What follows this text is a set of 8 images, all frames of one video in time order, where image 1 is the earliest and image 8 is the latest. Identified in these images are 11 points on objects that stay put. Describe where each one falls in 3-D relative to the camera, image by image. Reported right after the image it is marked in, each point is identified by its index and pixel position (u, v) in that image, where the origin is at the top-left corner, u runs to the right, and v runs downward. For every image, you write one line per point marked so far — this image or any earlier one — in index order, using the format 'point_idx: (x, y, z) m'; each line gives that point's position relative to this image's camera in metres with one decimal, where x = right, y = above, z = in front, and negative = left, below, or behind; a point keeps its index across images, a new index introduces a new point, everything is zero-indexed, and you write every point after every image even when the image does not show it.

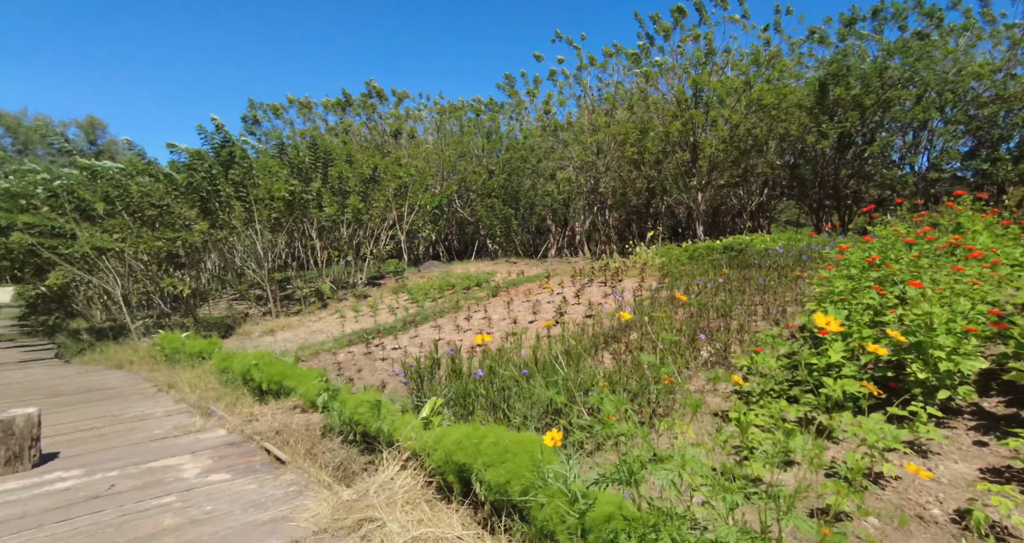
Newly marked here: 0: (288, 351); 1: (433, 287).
0: (-2.7, -0.9, +6.8) m
1: (-1.2, -0.2, +8.3) m
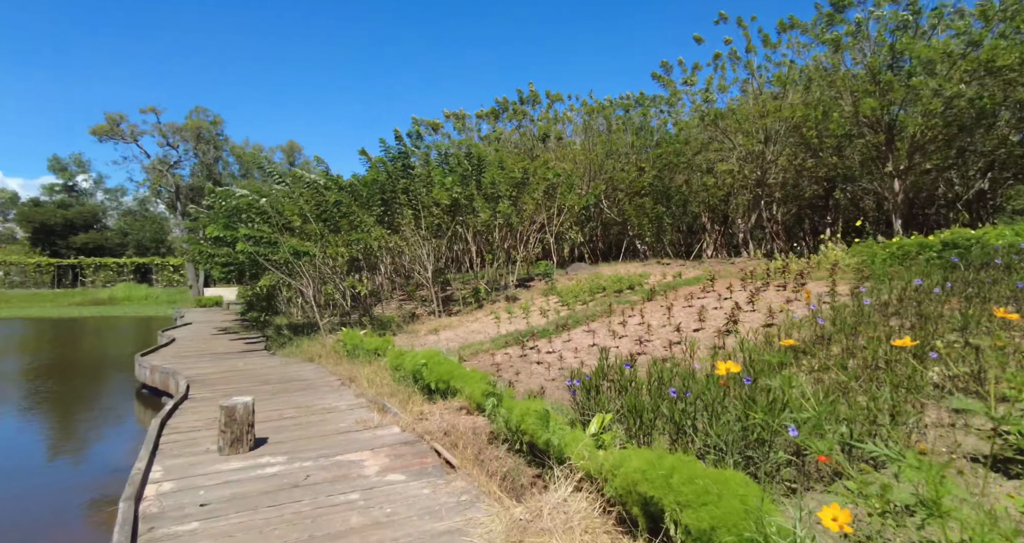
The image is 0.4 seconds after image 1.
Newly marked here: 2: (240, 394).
0: (-0.8, -1.0, +7.1) m
1: (+1.0, -0.3, +8.2) m
2: (-2.6, -1.2, +5.6) m
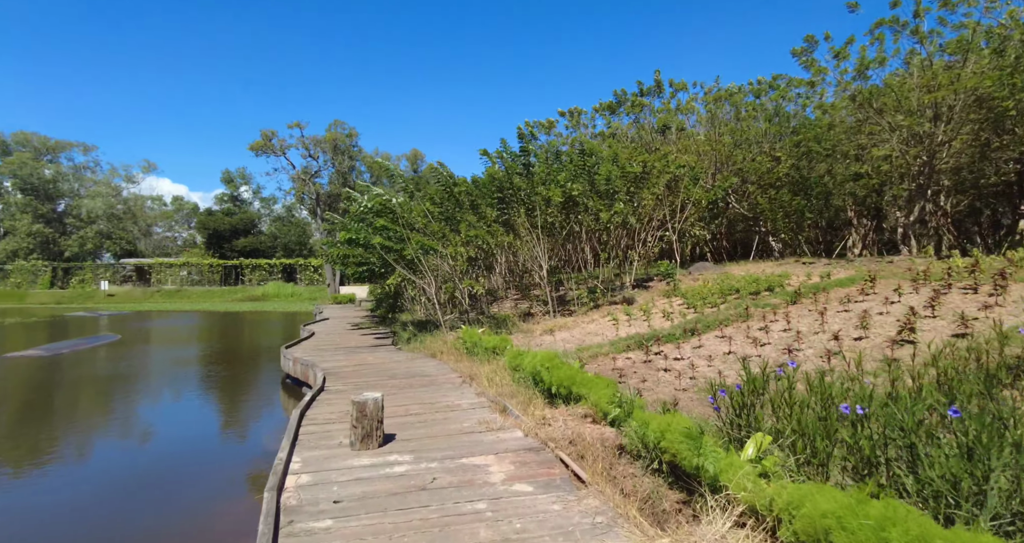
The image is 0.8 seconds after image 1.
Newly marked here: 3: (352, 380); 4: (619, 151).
0: (+0.7, -1.0, +6.9) m
1: (+2.6, -0.3, +7.6) m
2: (-1.4, -1.1, +5.8) m
3: (-1.8, -1.2, +6.3) m
4: (+2.1, +2.3, +11.2) m
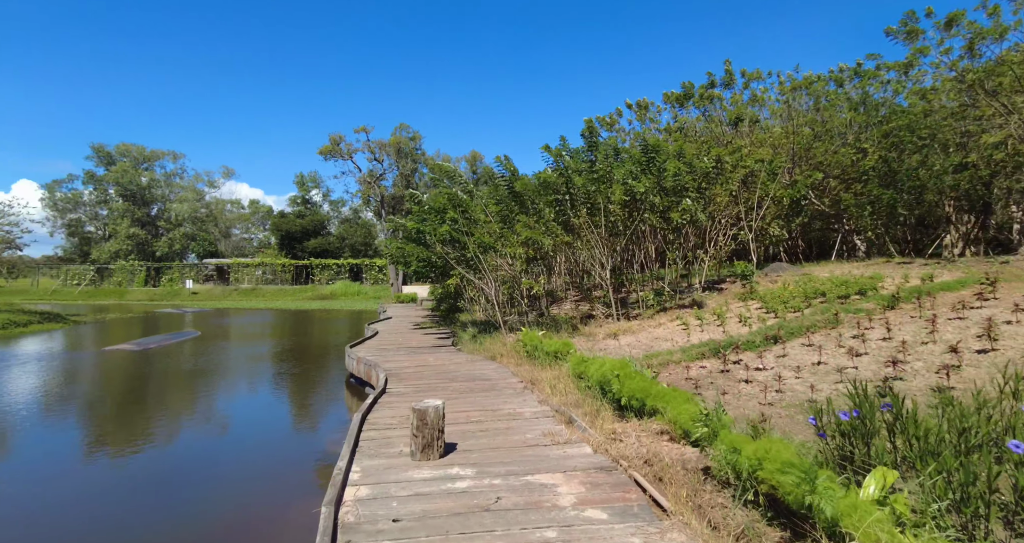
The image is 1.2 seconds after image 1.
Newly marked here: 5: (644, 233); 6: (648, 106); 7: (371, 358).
0: (+1.4, -1.0, +6.6) m
1: (+3.4, -0.3, +7.1) m
2: (-0.8, -1.2, +5.7) m
3: (-1.1, -1.2, +6.2) m
4: (+3.2, +2.3, +10.7) m
5: (+2.3, +0.7, +10.3) m
6: (+3.5, +4.2, +14.8) m
7: (-2.0, -1.2, +8.2) m
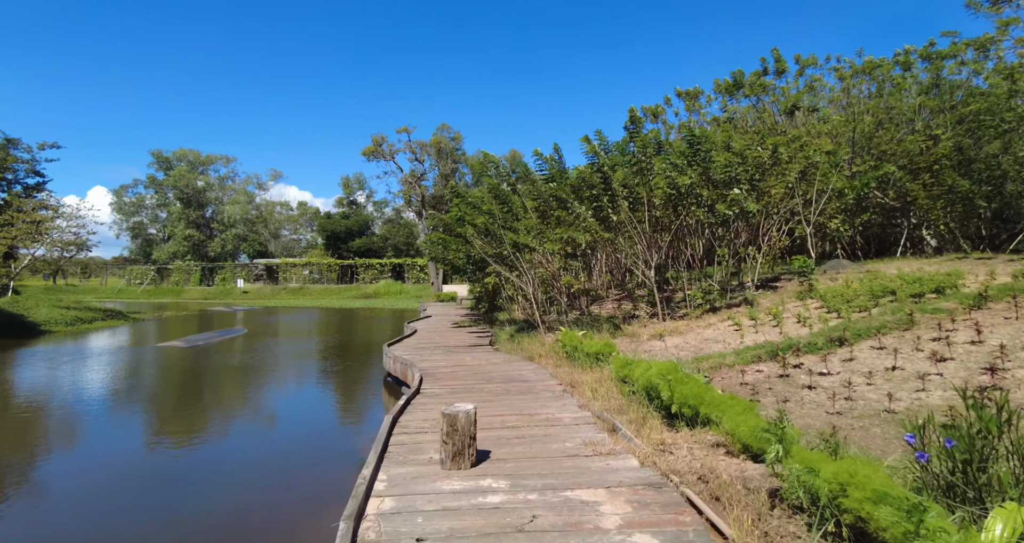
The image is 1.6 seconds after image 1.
0: (+1.9, -1.0, +6.2) m
1: (+3.9, -0.2, +6.5) m
2: (-0.4, -1.1, +5.4) m
3: (-0.7, -1.2, +6.0) m
4: (+4.0, +2.3, +10.1) m
5: (+3.0, +0.7, +9.9) m
6: (+4.5, +4.2, +14.2) m
7: (-1.4, -1.2, +8.0) m
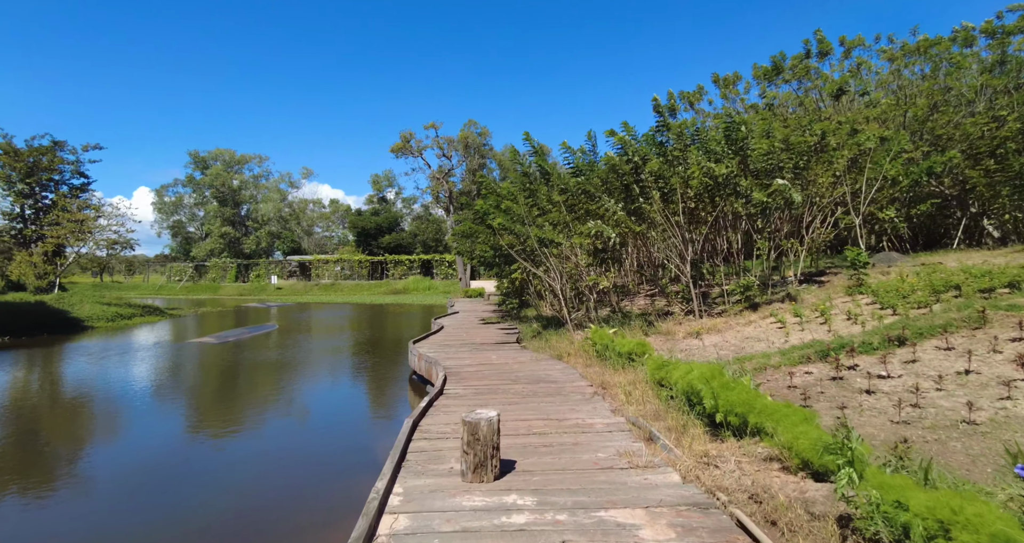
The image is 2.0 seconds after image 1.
0: (+2.1, -0.9, +5.8) m
1: (+4.2, -0.2, +6.0) m
2: (-0.2, -1.1, +5.1) m
3: (-0.4, -1.1, +5.7) m
4: (+4.4, +2.4, +9.6) m
5: (+3.5, +0.8, +9.4) m
6: (+5.2, +4.4, +13.6) m
7: (-1.1, -1.1, +7.8) m
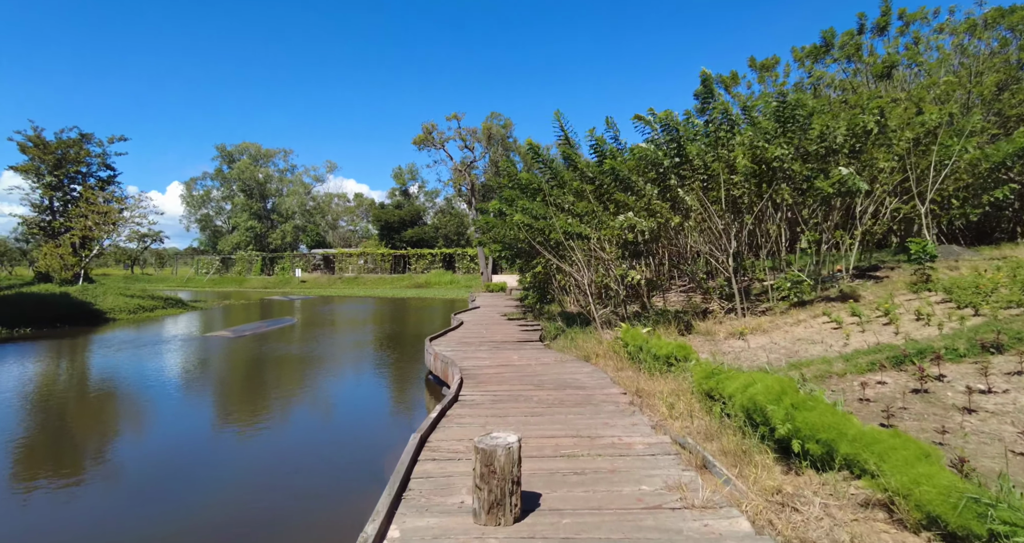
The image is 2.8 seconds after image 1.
0: (+2.4, -0.8, +5.1) m
1: (+4.4, -0.1, +5.2) m
2: (0.0, -1.0, +4.6) m
3: (-0.2, -1.0, +5.2) m
4: (+4.8, +2.5, +8.8) m
5: (+3.9, +0.9, +8.6) m
6: (+5.7, +4.5, +12.7) m
7: (-0.8, -1.0, +7.2) m
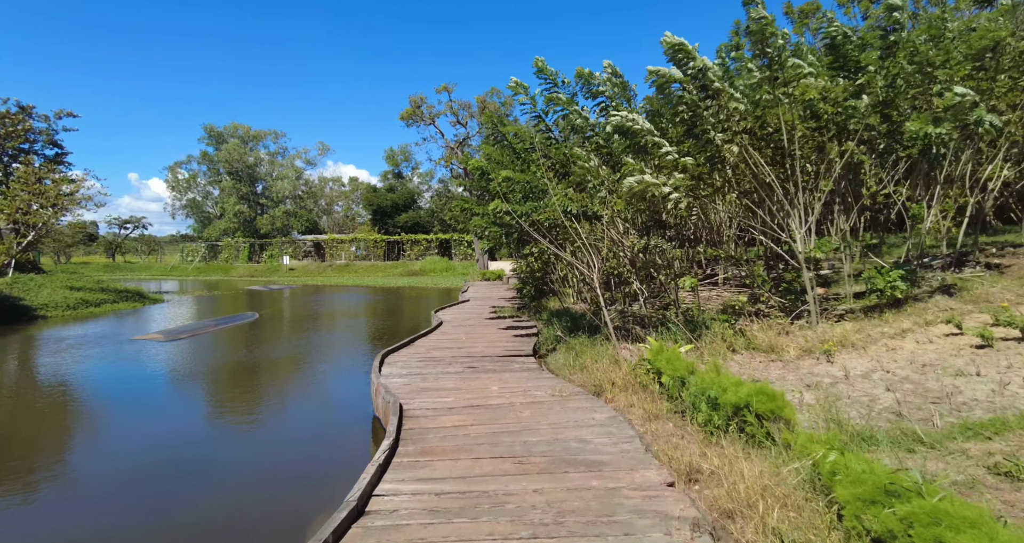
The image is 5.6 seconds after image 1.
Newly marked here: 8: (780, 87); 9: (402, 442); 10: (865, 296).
0: (+2.2, -0.8, +2.9) m
1: (+4.2, -0.1, +3.0) m
2: (-0.2, -1.0, +2.4) m
3: (-0.4, -1.0, +3.0) m
4: (+4.6, +2.7, +6.5) m
5: (+3.7, +1.1, +6.4) m
6: (+5.5, +4.7, +10.4) m
7: (-1.0, -1.0, +5.1) m
8: (+2.7, +1.7, +5.7) m
9: (-0.7, -1.0, +3.5) m
10: (+3.6, -0.3, +5.8) m
